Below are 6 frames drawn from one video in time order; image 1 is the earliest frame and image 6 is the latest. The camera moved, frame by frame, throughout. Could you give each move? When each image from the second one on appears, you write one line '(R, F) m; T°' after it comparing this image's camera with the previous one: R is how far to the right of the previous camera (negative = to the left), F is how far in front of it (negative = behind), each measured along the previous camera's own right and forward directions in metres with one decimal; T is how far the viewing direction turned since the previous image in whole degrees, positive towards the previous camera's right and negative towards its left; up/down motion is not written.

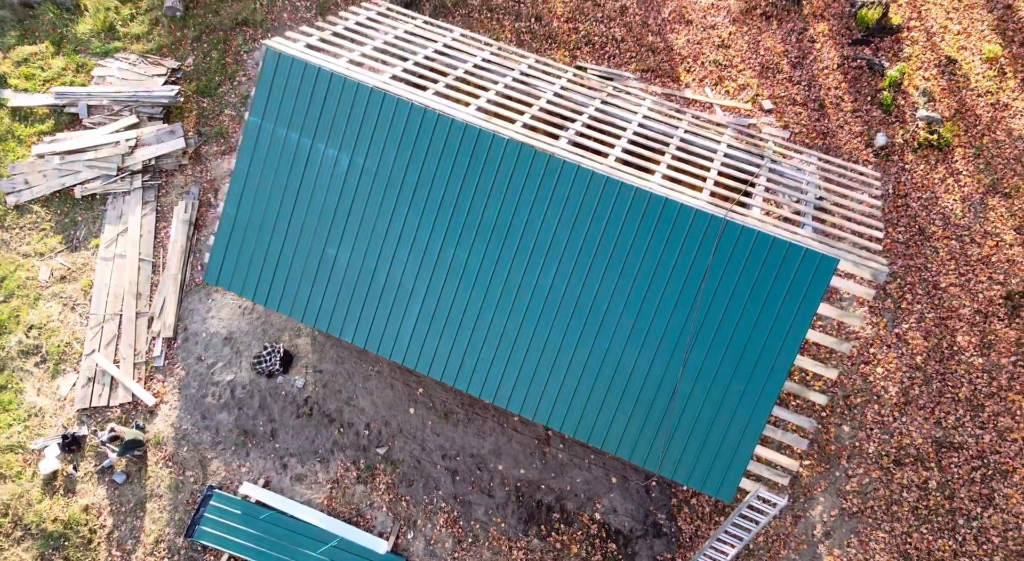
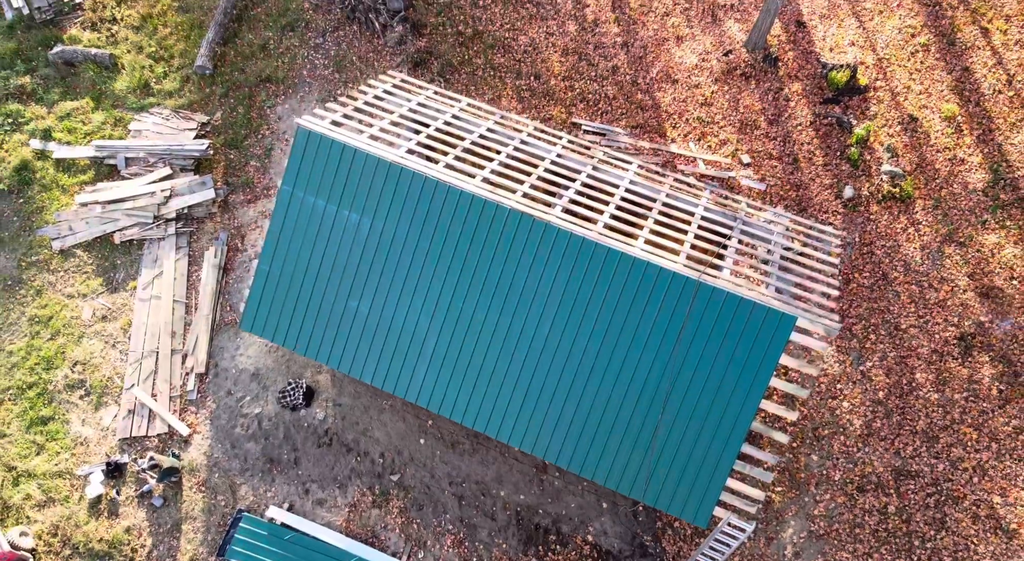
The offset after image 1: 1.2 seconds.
(0.0, -1.7) m; 0°
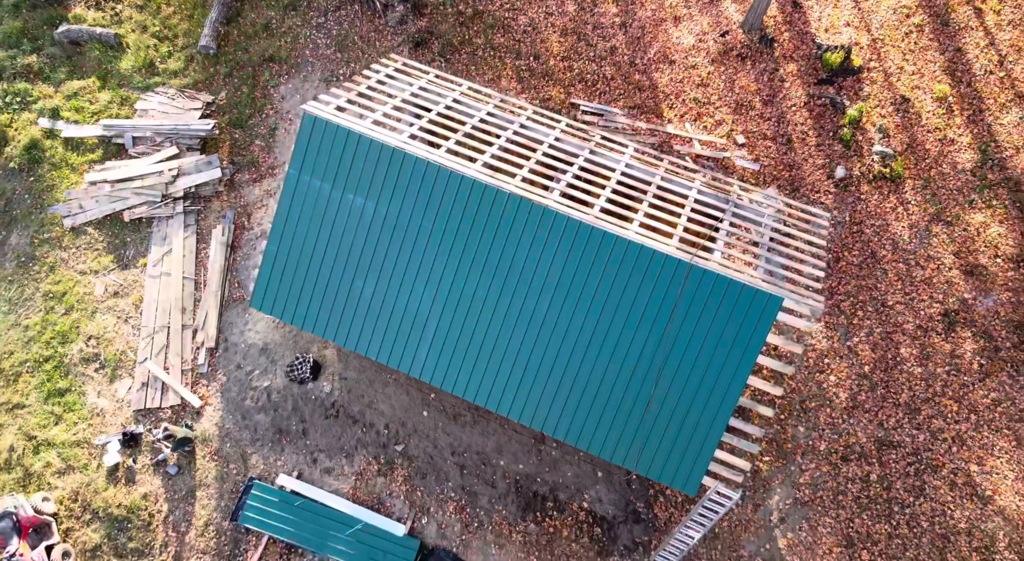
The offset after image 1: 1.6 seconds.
(0.0, -0.6) m; 0°
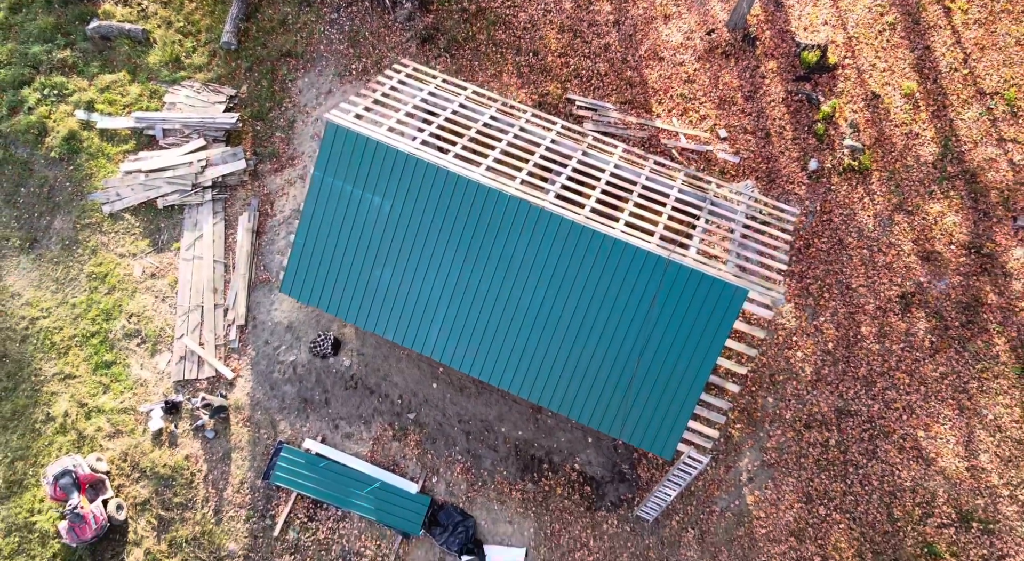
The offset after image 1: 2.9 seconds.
(+0.1, -2.0) m; 0°
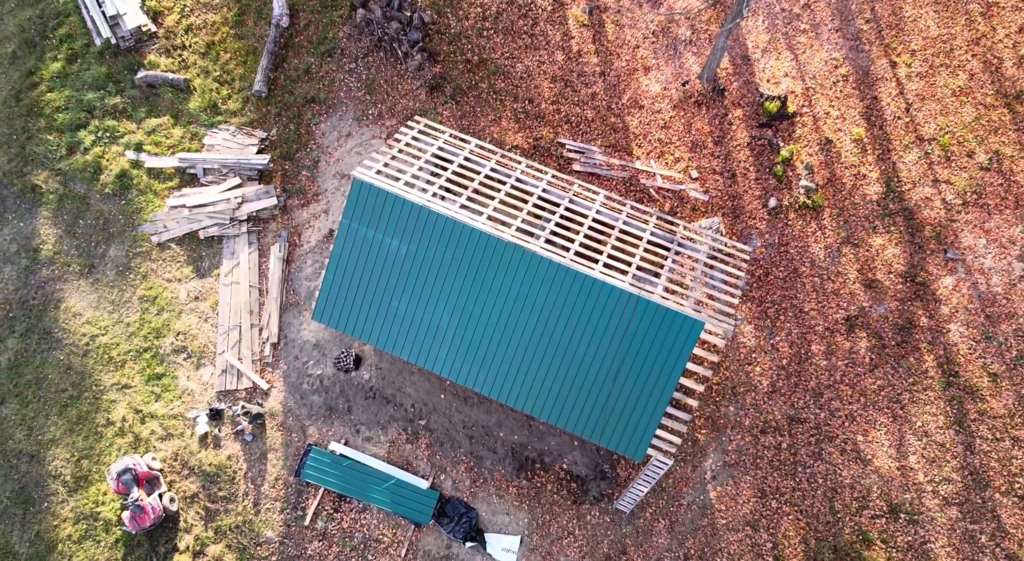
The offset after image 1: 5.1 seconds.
(+0.2, -3.2) m; 0°
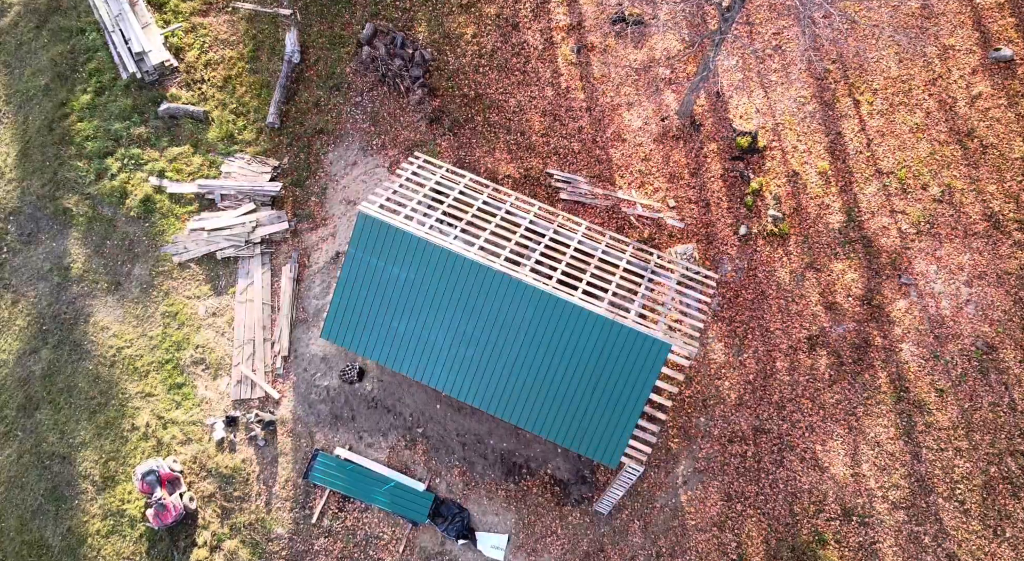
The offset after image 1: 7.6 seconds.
(+0.4, -2.2) m; 0°
